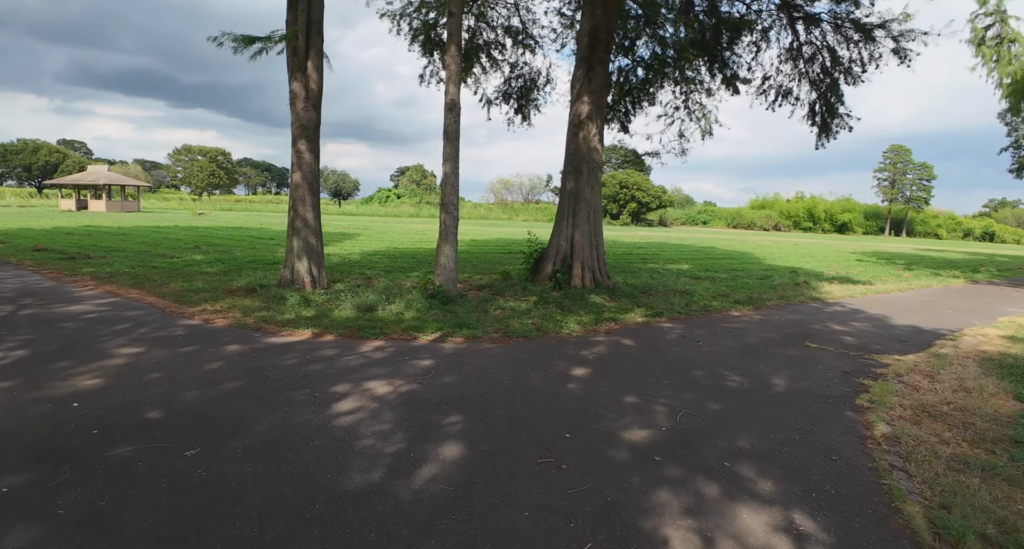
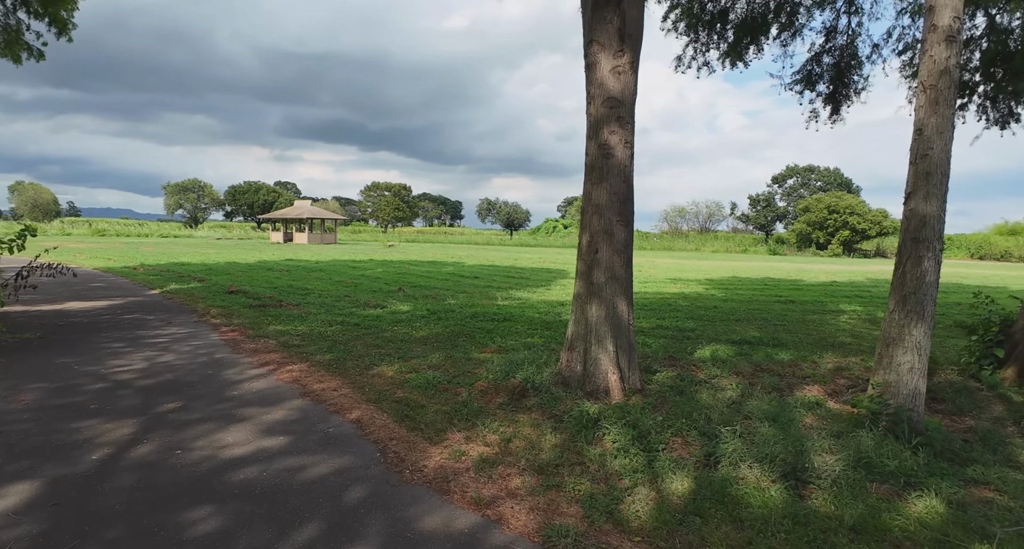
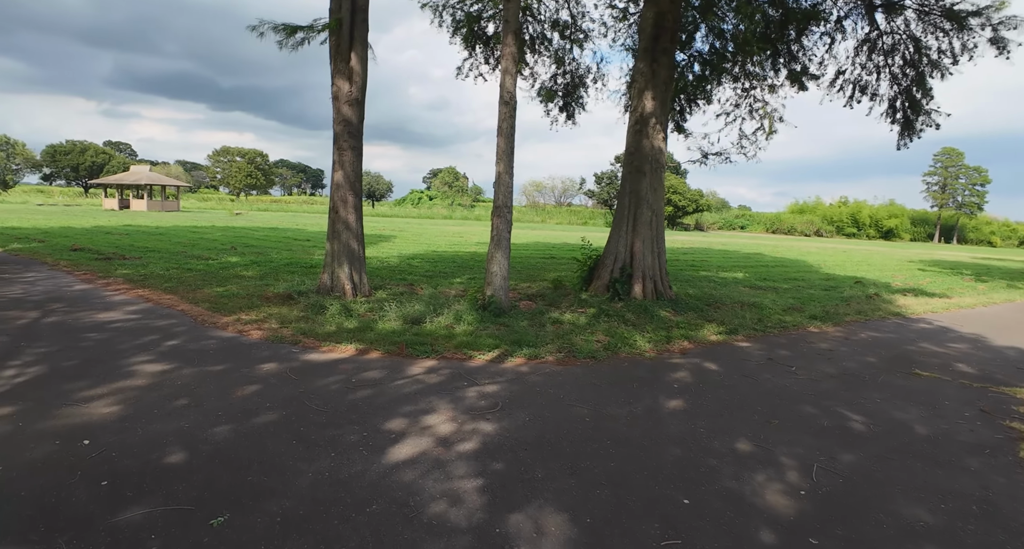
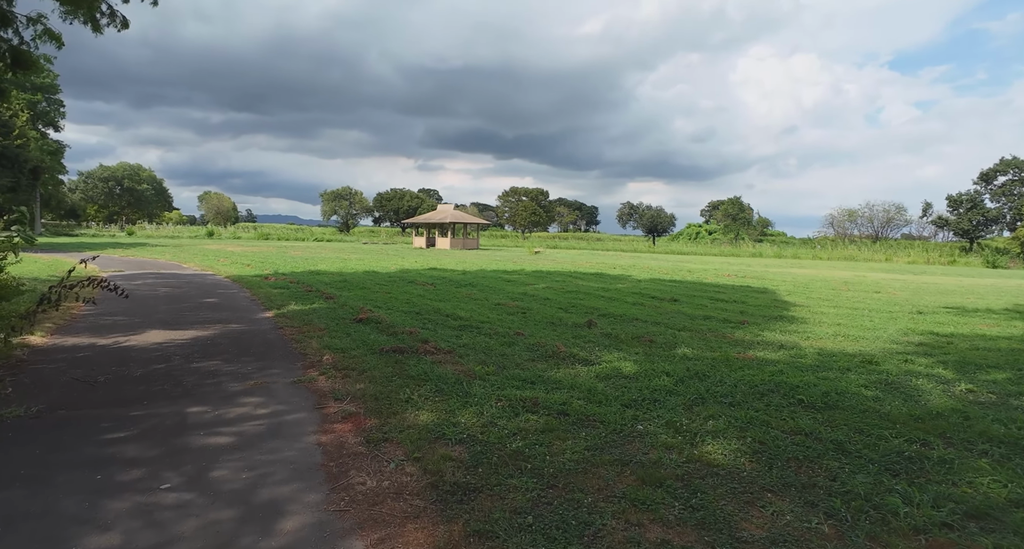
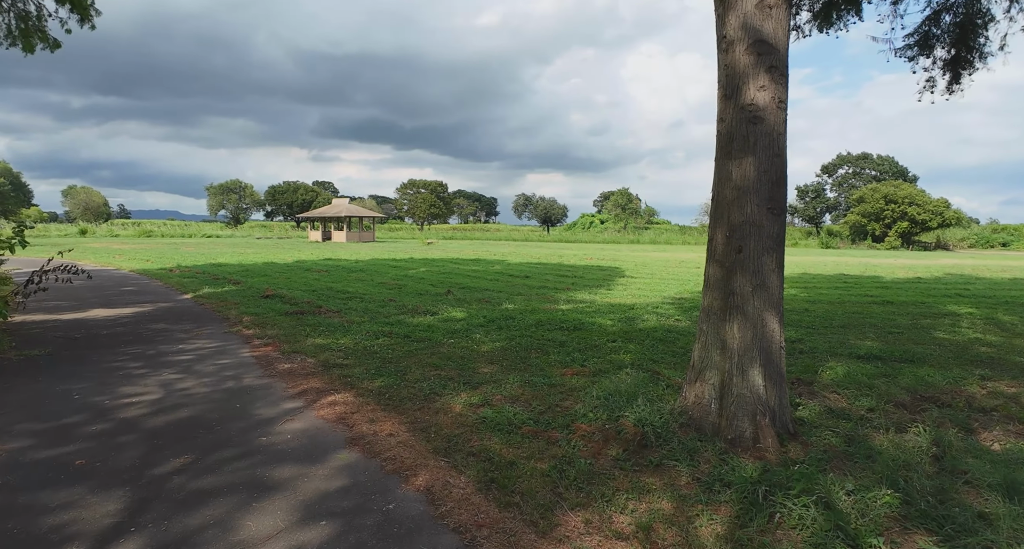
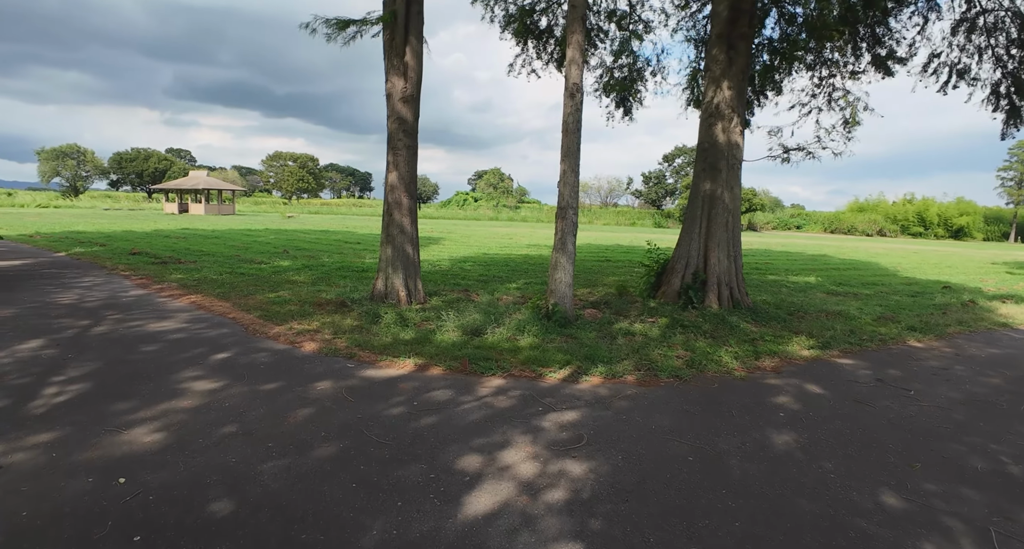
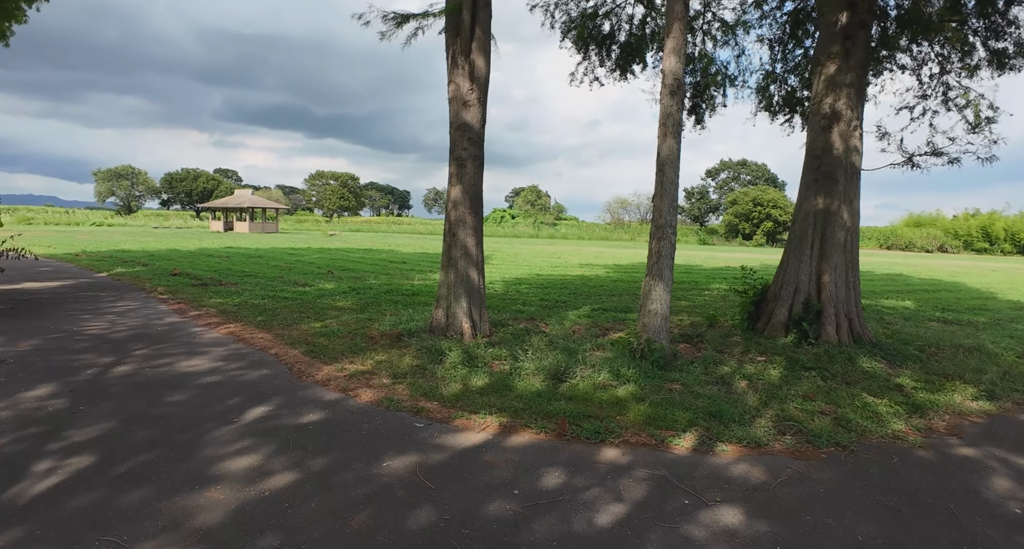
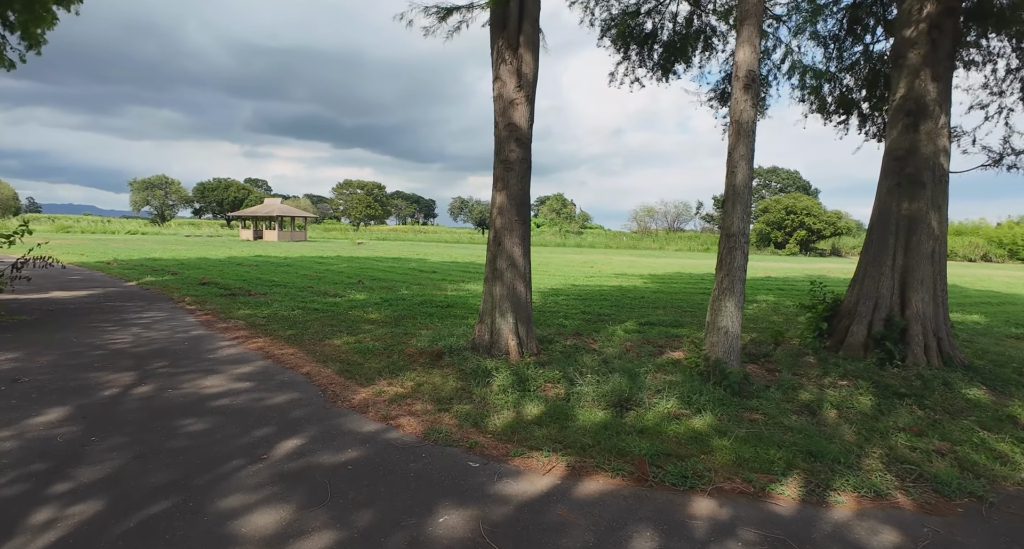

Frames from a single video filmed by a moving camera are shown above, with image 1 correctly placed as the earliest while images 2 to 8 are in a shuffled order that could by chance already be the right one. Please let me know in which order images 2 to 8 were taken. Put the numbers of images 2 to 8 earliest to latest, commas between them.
3, 6, 7, 8, 2, 5, 4
